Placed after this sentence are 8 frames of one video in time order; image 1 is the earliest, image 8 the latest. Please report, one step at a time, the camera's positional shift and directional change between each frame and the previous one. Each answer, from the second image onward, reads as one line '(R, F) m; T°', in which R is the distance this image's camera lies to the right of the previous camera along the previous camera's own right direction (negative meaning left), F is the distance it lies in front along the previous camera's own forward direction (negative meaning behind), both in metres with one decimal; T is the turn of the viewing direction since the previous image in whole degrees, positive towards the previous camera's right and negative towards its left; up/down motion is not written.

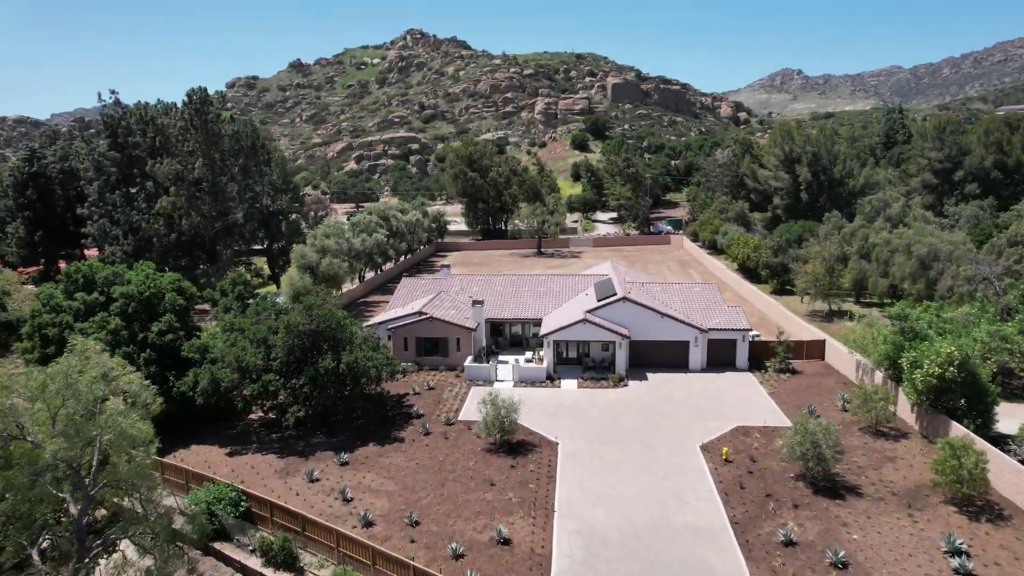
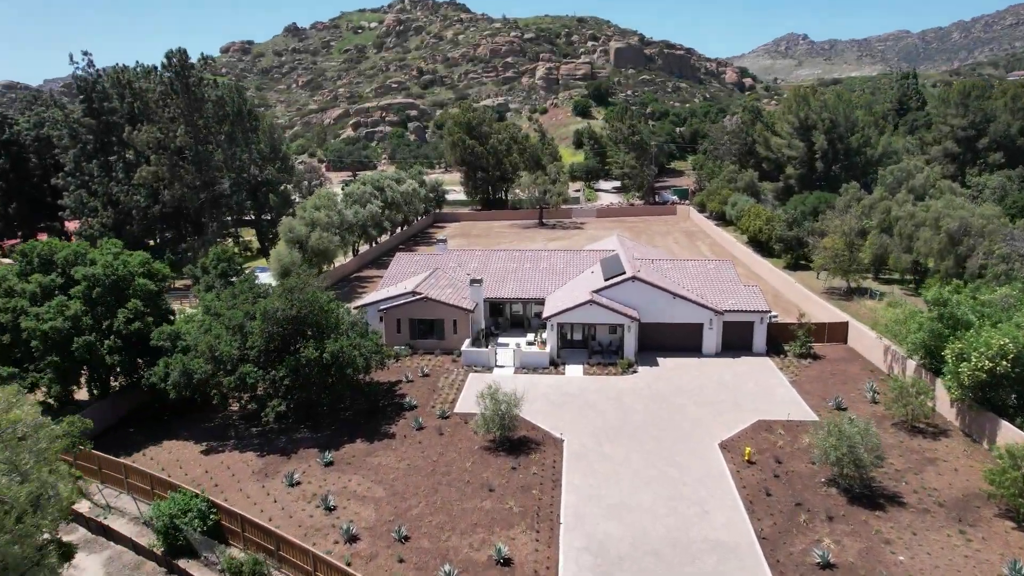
(0.0, +2.7) m; 0°
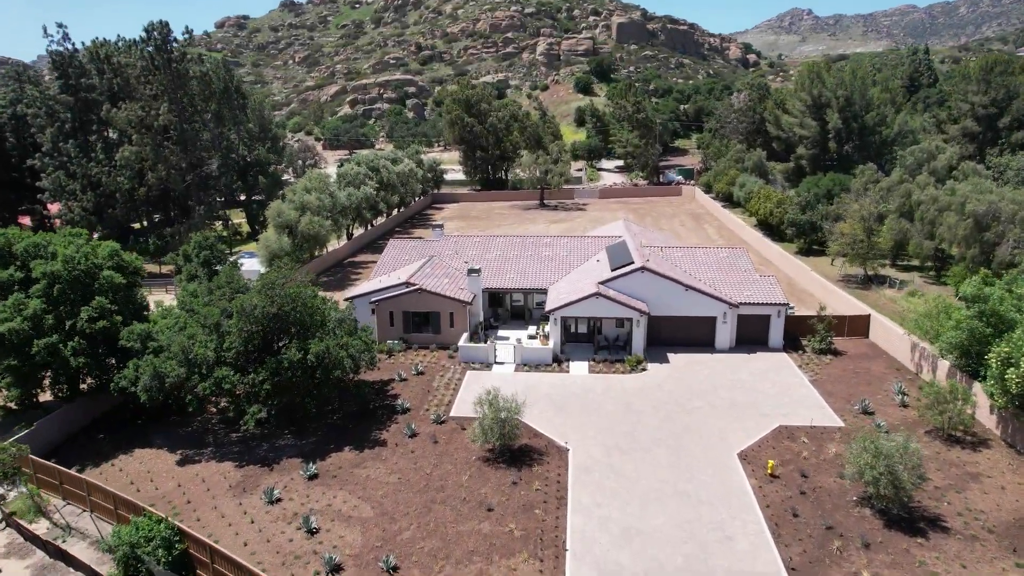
(0.0, +2.2) m; 0°
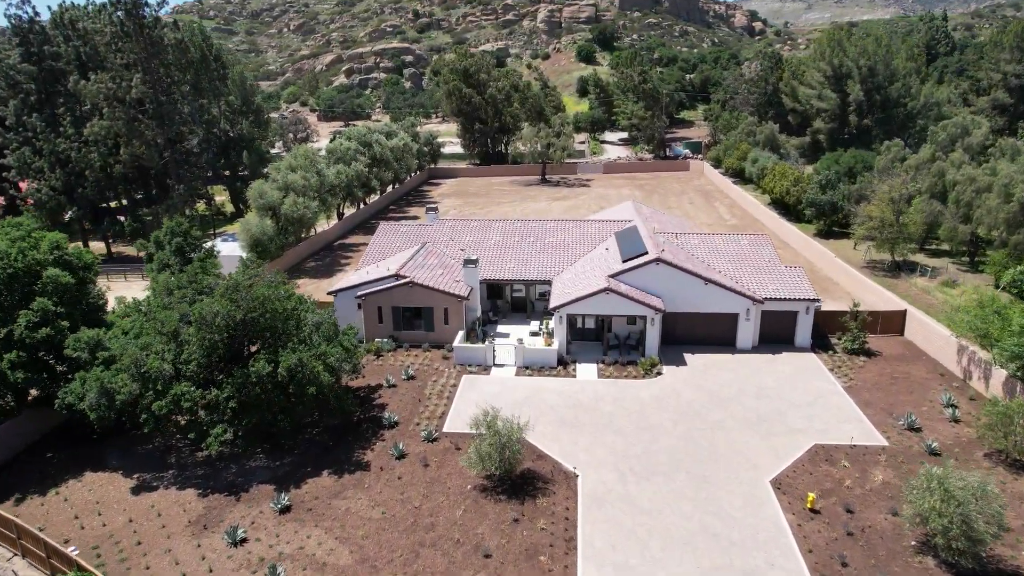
(0.0, +3.1) m; 0°
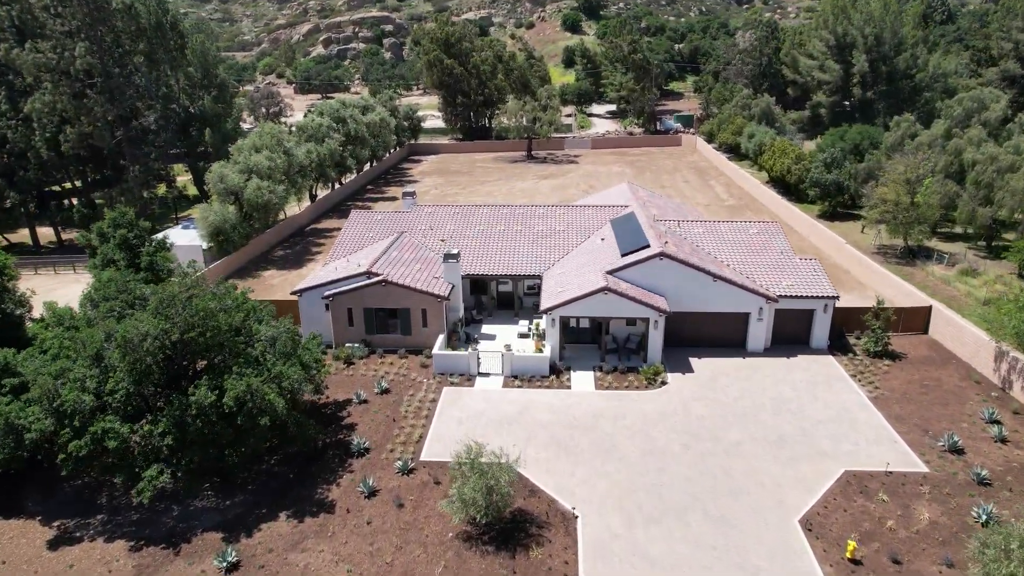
(0.0, +3.2) m; +1°
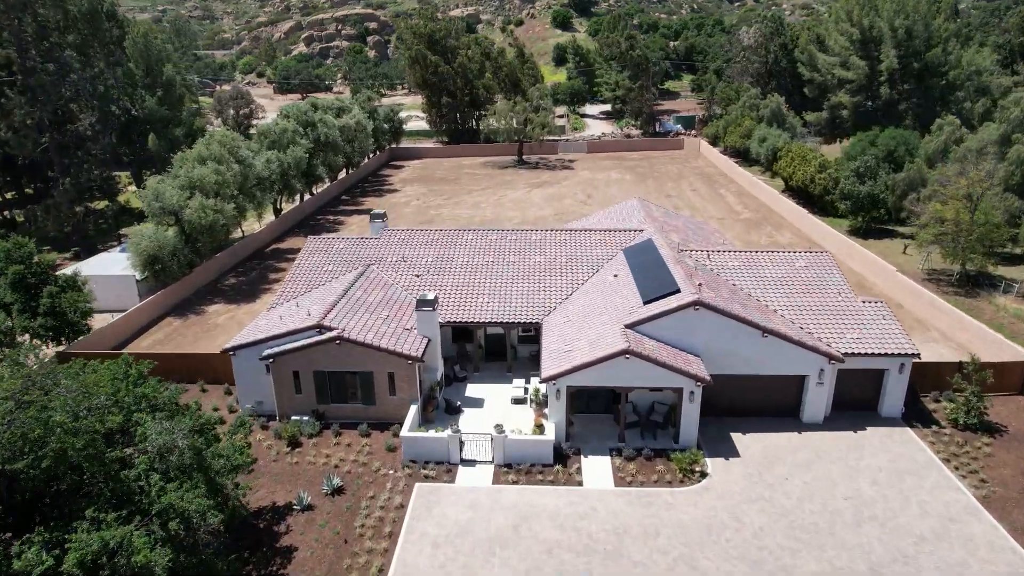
(-0.1, +5.9) m; +1°
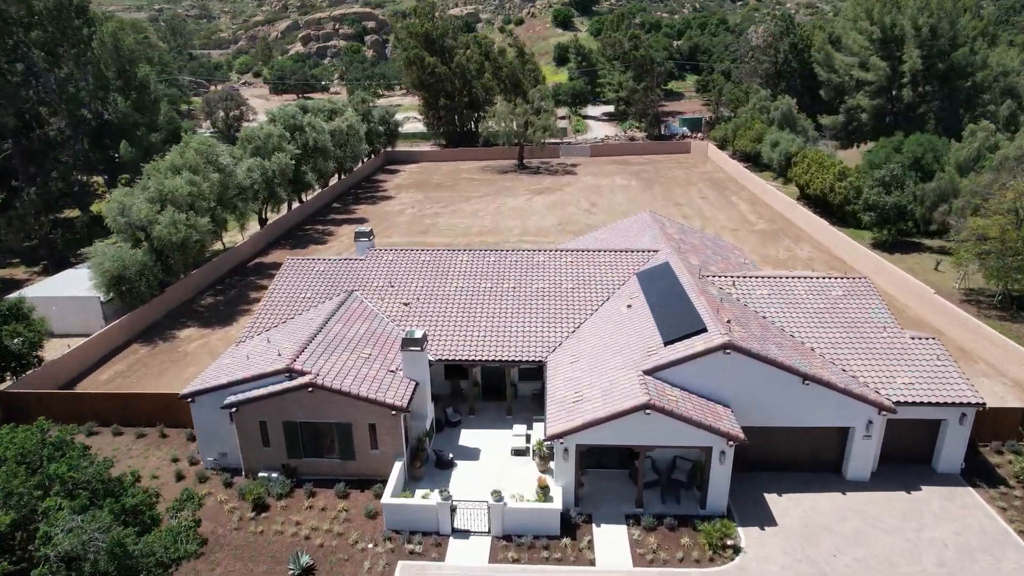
(0.0, +2.8) m; 0°
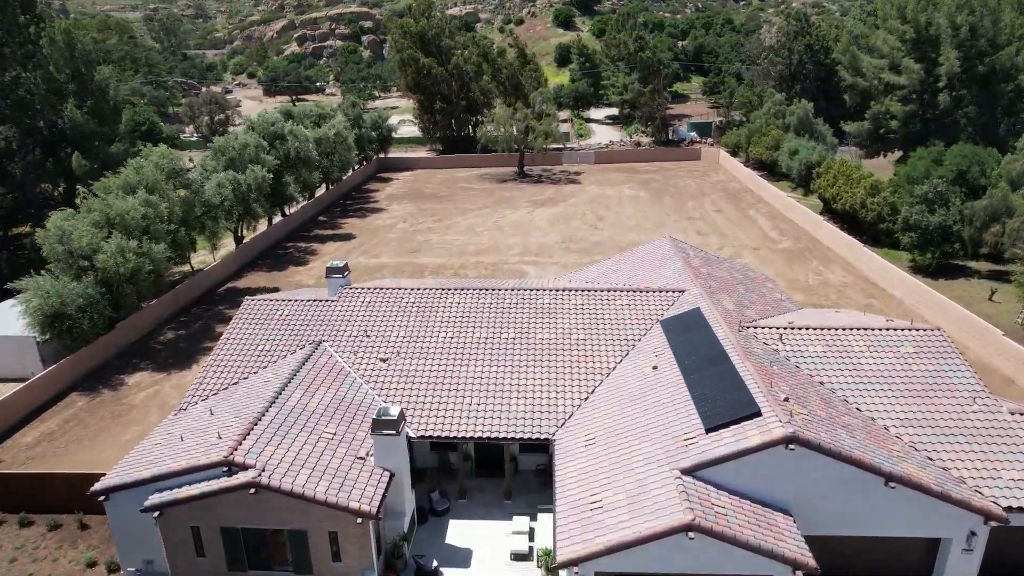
(0.0, +3.9) m; 0°
